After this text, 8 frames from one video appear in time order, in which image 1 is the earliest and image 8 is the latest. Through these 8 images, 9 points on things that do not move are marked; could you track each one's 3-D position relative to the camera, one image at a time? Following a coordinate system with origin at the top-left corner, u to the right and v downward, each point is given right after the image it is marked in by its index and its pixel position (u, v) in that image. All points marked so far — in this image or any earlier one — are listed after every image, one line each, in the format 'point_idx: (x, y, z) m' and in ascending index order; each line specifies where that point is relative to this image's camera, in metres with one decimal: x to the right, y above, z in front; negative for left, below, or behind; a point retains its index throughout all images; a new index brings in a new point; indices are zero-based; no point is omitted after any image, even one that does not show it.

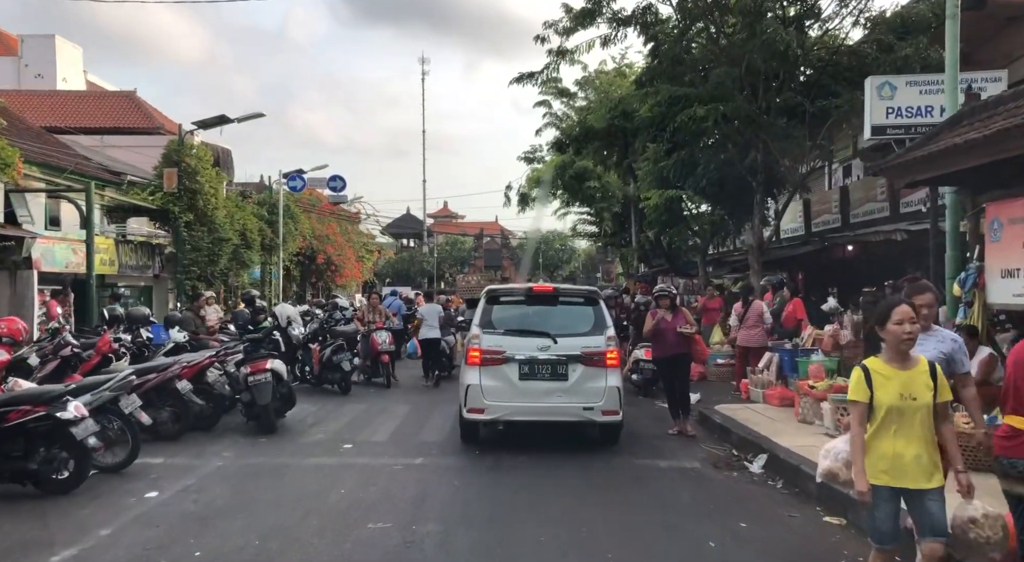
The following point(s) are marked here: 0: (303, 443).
0: (-2.2, -1.7, +8.1) m
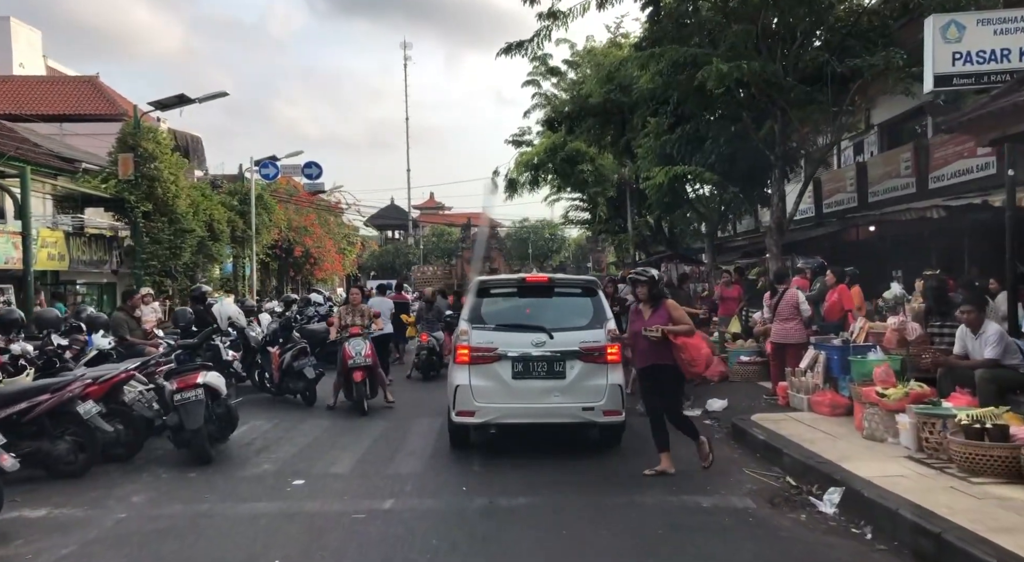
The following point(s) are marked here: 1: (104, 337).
0: (-2.2, -1.6, +6.4) m
1: (-4.6, -0.6, +8.6) m
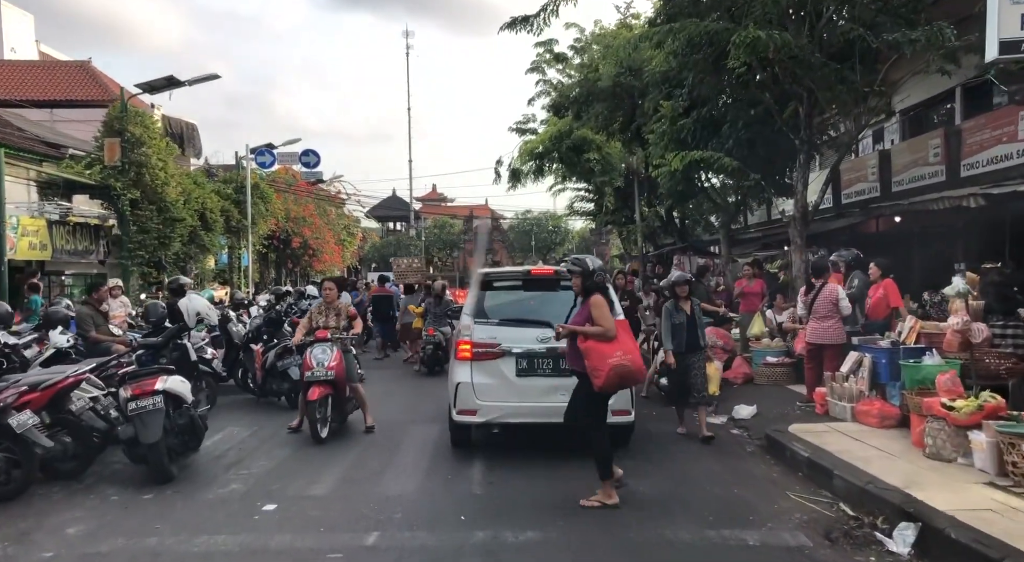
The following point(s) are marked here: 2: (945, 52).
0: (-2.2, -1.6, +5.5) m
1: (-4.5, -0.5, +7.7) m
2: (+6.2, +3.3, +11.0) m
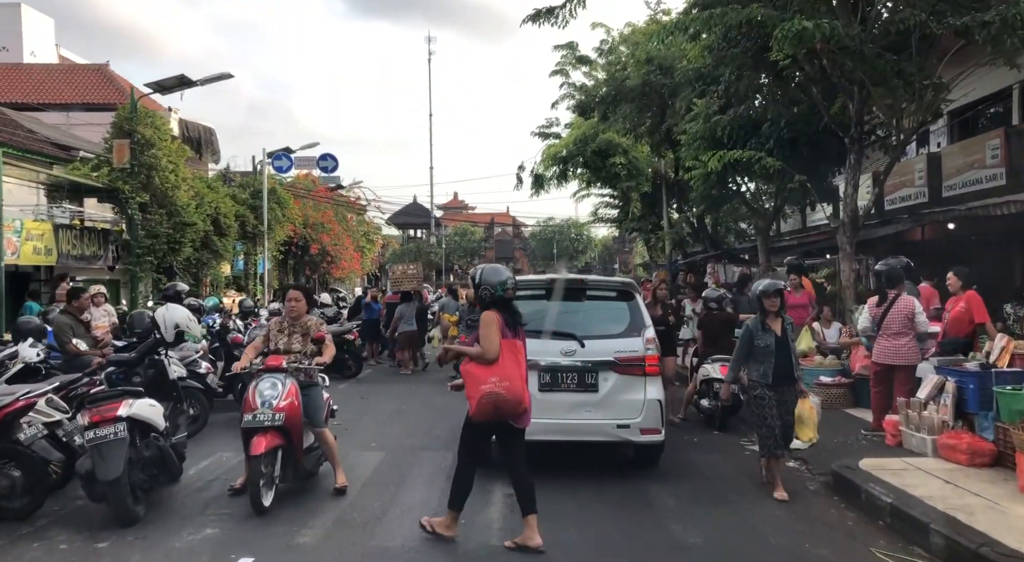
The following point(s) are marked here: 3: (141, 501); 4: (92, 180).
0: (-2.0, -1.6, +4.6) m
1: (-4.3, -0.6, +6.9) m
2: (+6.5, +3.1, +10.0) m
3: (-2.5, -1.5, +5.2) m
4: (-9.7, +2.3, +17.8) m
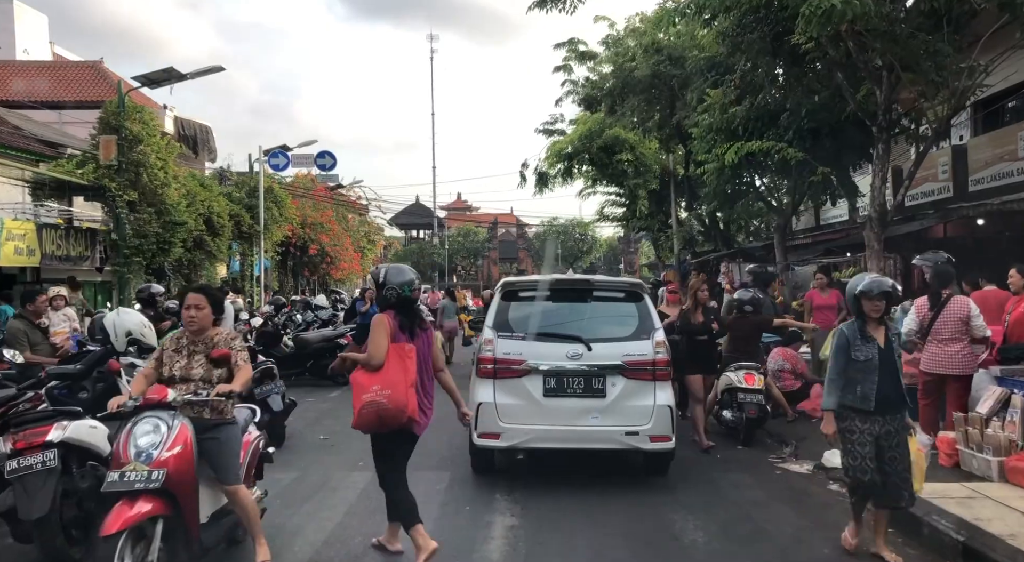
0: (-2.0, -1.6, +3.9) m
1: (-4.3, -0.6, +6.2) m
2: (+6.6, +3.1, +9.1) m
3: (-2.5, -1.5, +4.4) m
4: (-9.6, +2.3, +17.0) m
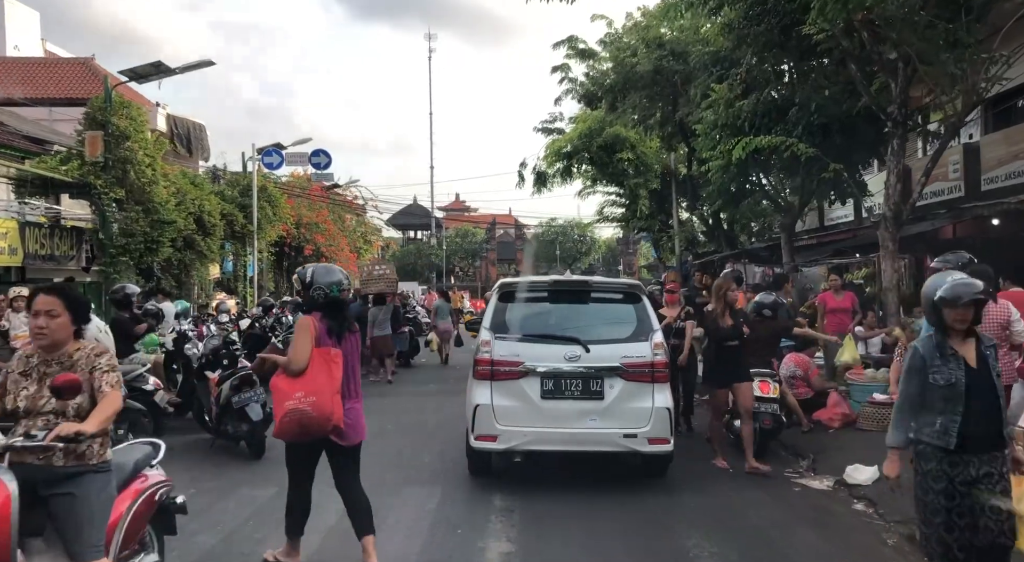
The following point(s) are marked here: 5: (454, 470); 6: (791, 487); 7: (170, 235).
0: (-2.0, -1.6, +3.3) m
1: (-4.3, -0.6, +5.7) m
2: (+6.5, +3.1, +8.7) m
3: (-2.5, -1.5, +3.9) m
4: (-9.7, +2.3, +16.5) m
5: (-0.6, -1.8, +7.4) m
6: (+2.3, -1.7, +6.2) m
7: (-8.3, +1.1, +18.6) m
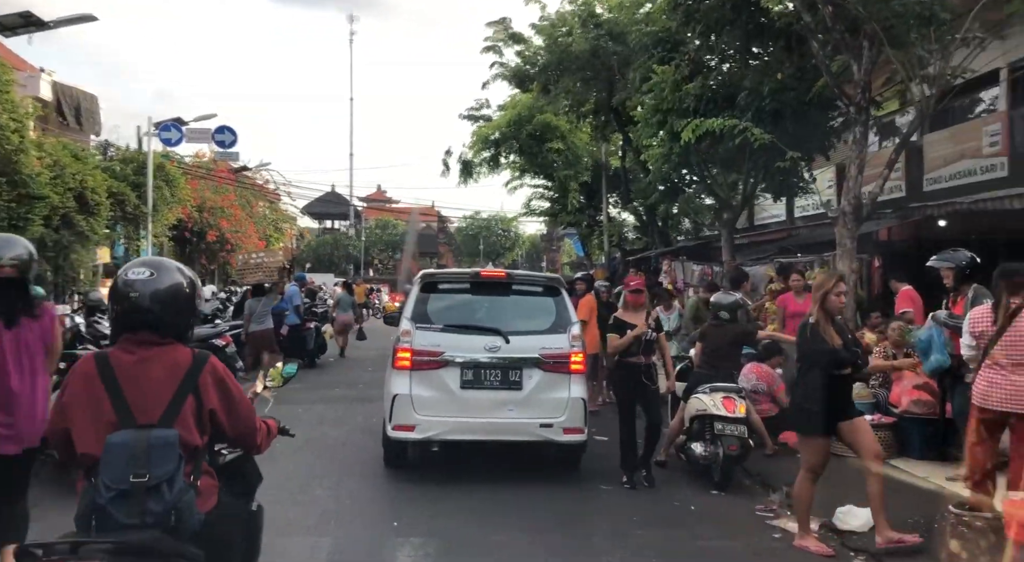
0: (-2.3, -1.5, +1.8) m
1: (-4.7, -0.4, +3.8) m
2: (+5.8, +3.1, +7.9) m
3: (-2.8, -1.4, +2.2) m
4: (-11.1, +2.6, +14.1) m
5: (-1.2, -1.7, +5.9) m
6: (+1.7, -1.7, +5.1) m
7: (-10.0, +1.4, +16.3) m
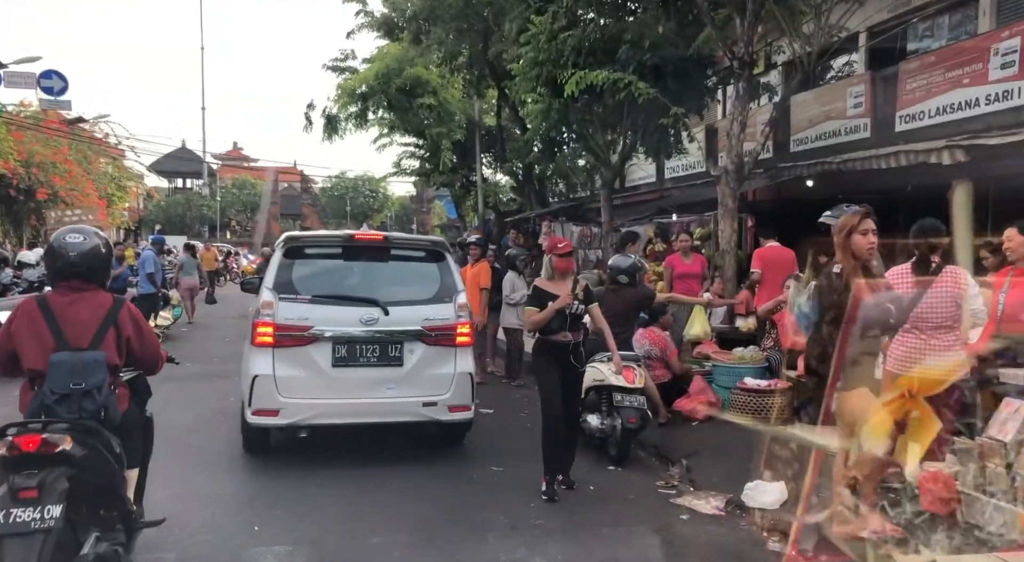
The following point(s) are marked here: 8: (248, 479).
0: (-2.4, -1.5, +0.8) m
1: (-5.1, -0.4, +2.3) m
2: (+4.6, +3.5, +8.0) m
3: (-2.9, -1.3, +1.2) m
4: (-13.2, +3.1, +11.2) m
5: (-2.0, -1.5, +5.0) m
6: (+1.0, -1.4, +4.7) m
7: (-12.4, +2.0, +13.7) m
8: (-1.9, -1.4, +5.6) m
